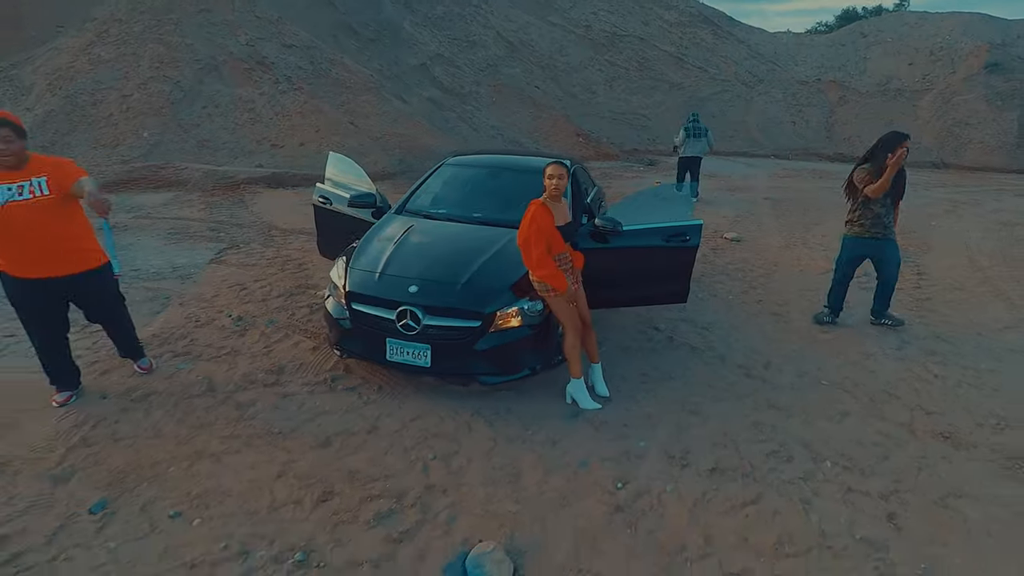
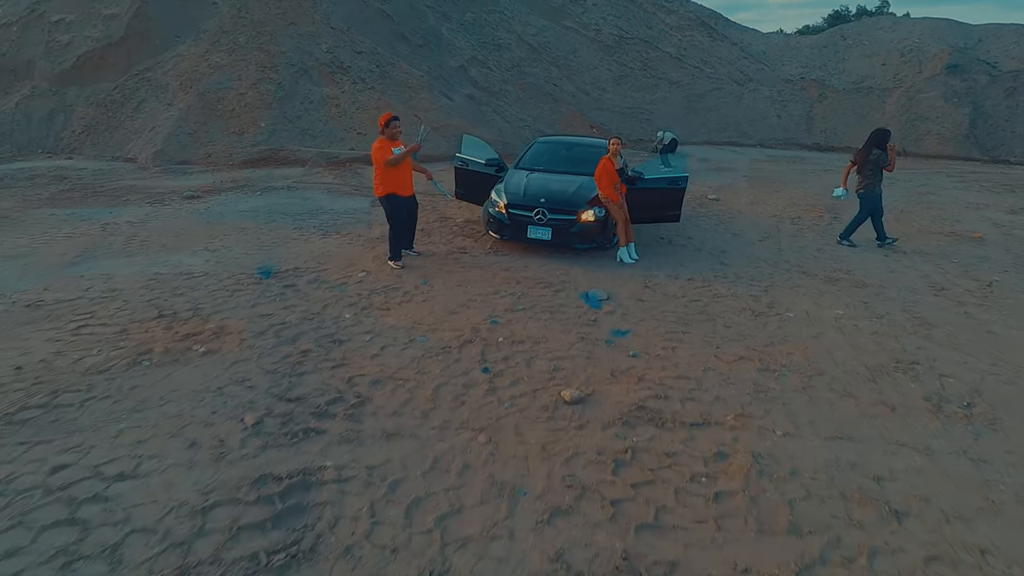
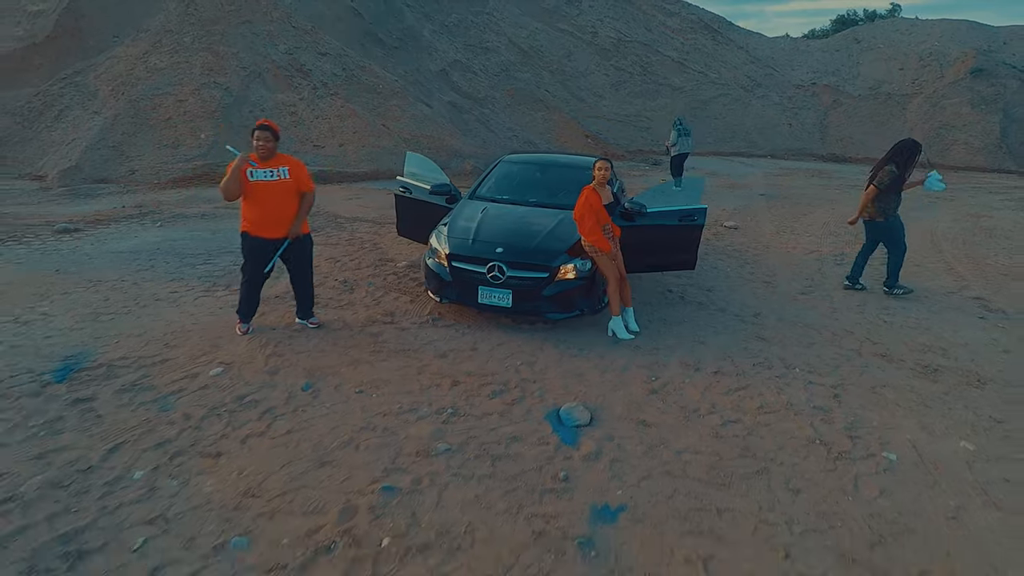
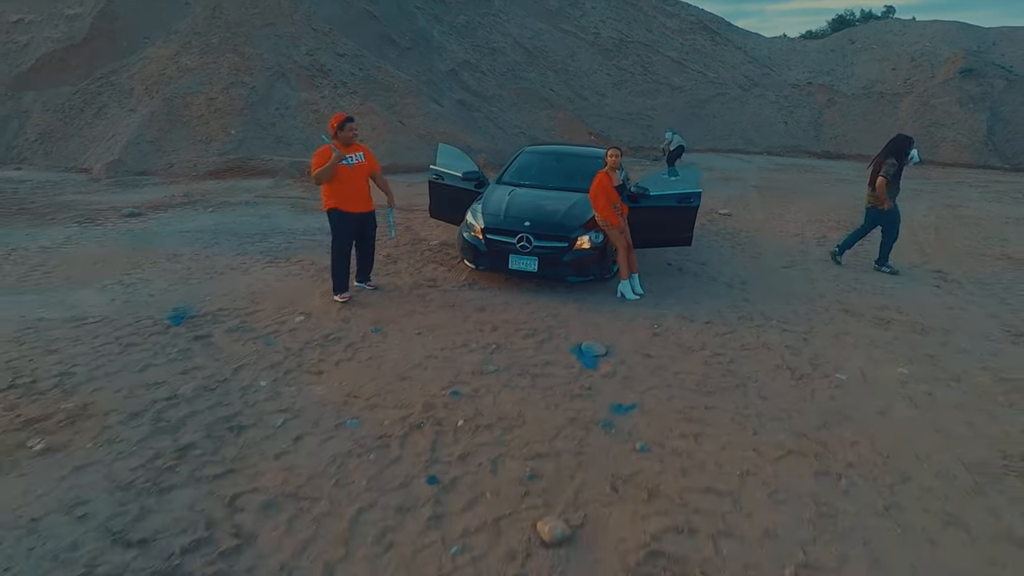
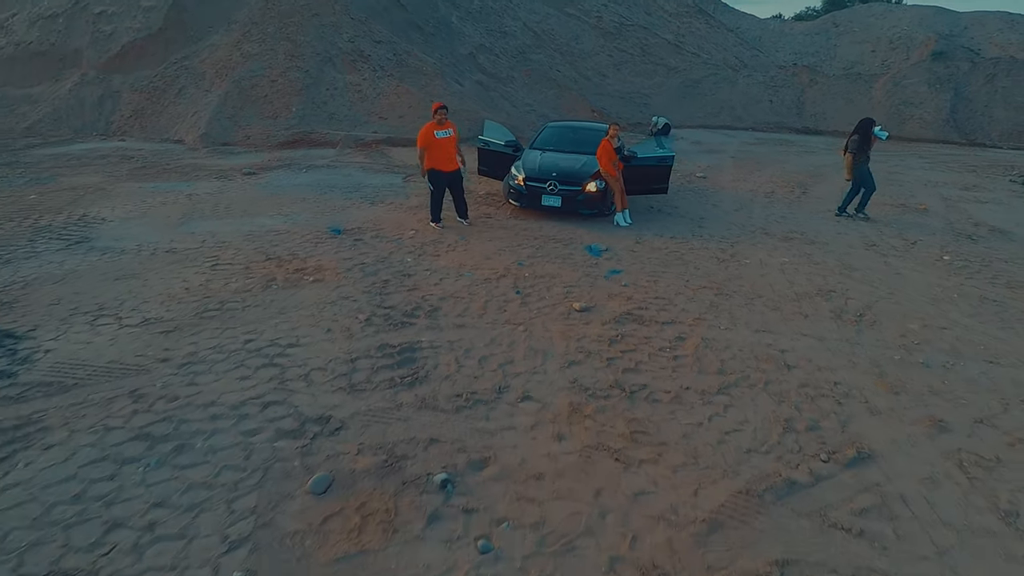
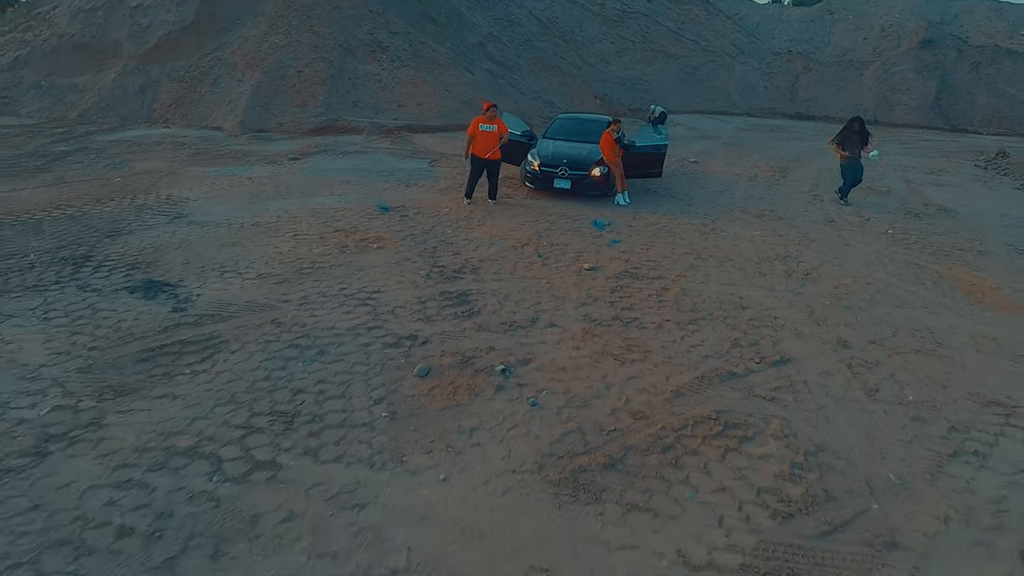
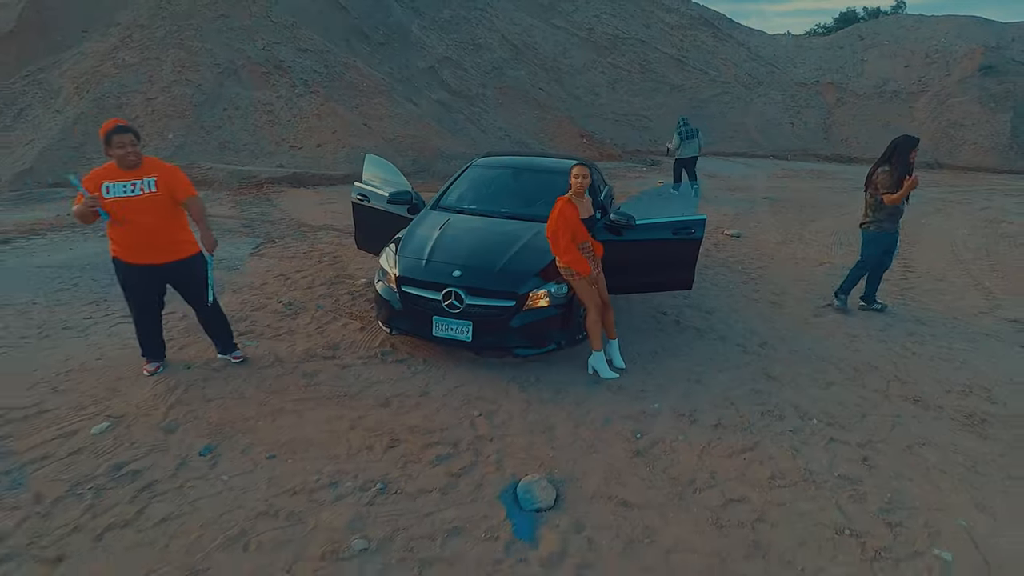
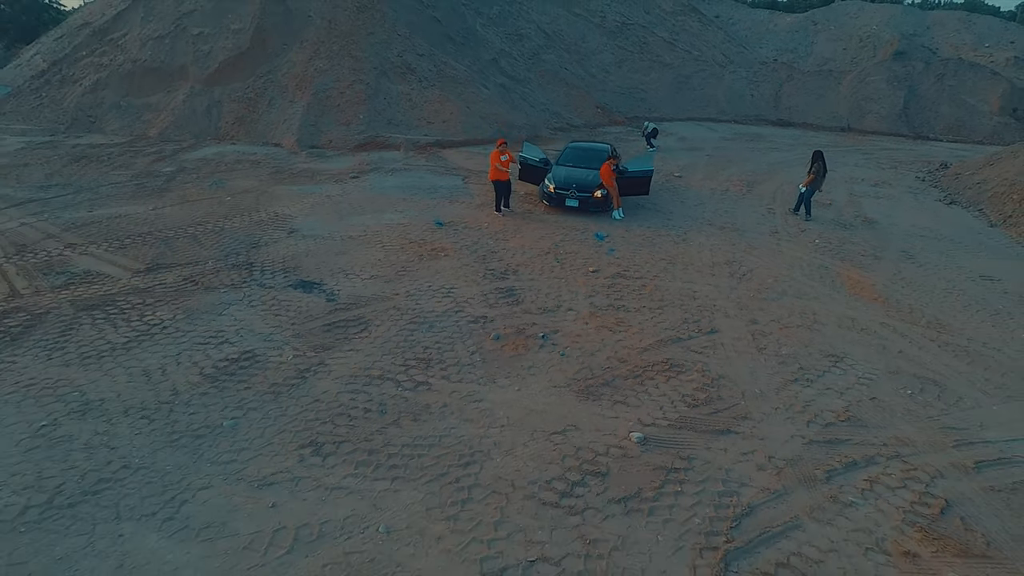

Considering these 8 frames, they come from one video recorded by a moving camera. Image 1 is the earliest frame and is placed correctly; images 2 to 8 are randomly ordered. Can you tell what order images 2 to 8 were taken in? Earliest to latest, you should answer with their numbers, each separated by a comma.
7, 3, 4, 2, 5, 6, 8
